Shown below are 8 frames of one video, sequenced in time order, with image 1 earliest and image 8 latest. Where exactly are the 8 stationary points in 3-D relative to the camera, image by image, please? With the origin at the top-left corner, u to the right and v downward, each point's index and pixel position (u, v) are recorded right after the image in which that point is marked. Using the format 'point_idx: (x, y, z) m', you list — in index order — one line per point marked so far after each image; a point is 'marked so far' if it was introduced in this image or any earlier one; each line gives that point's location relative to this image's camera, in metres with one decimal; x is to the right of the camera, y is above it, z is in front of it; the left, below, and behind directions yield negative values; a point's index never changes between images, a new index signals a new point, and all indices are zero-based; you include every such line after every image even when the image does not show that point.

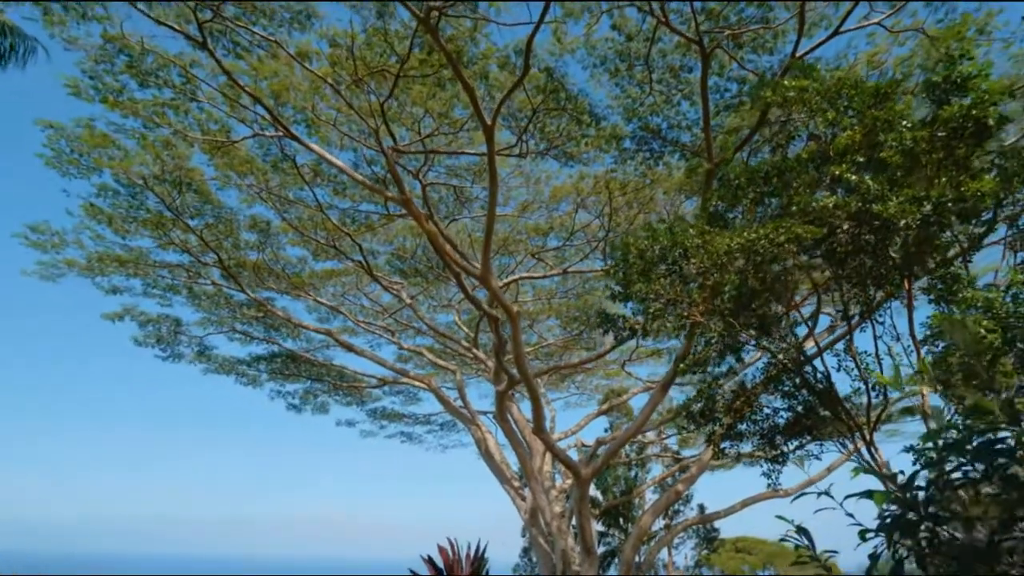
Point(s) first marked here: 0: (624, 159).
0: (+1.3, +1.4, +8.8) m
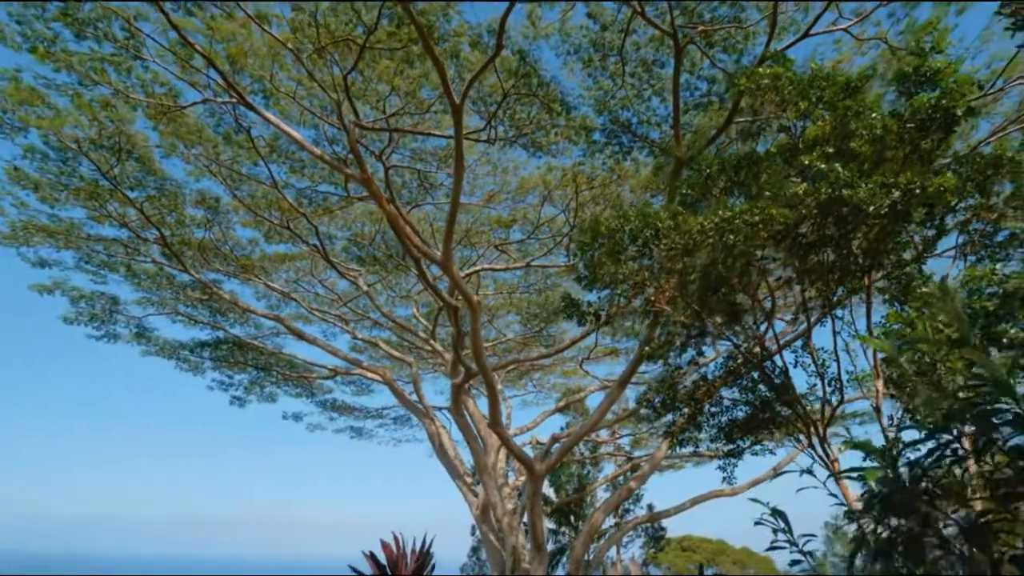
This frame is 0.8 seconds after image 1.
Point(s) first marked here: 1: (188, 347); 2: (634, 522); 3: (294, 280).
0: (+0.9, +1.5, +8.7) m
1: (-5.9, -1.1, +14.0) m
2: (+2.0, -4.0, +13.4) m
3: (-3.7, +0.1, +13.3) m
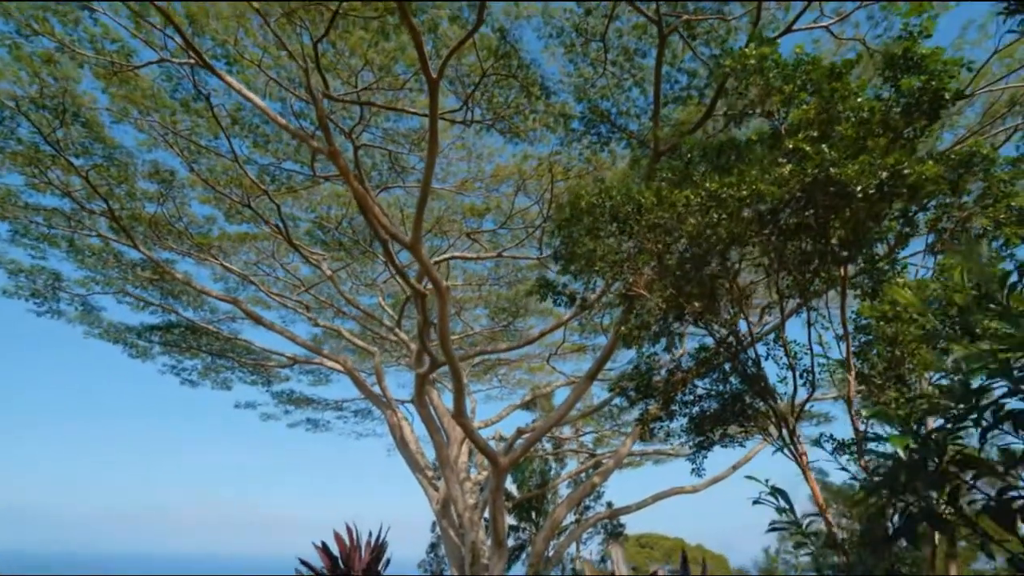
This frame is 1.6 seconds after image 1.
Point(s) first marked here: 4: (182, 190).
0: (+0.6, +1.6, +8.5) m
1: (-6.5, -0.8, +13.5) m
2: (+1.4, -3.9, +13.3) m
3: (-4.2, +0.4, +12.9) m
4: (-4.7, +1.4, +11.2) m
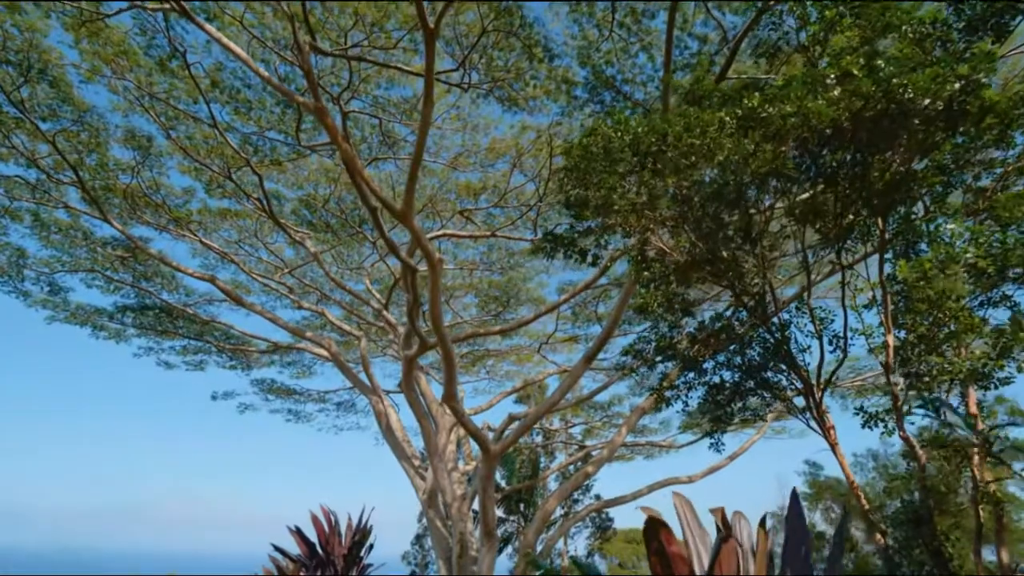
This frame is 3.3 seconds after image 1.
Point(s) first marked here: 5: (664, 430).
0: (+0.6, +1.8, +8.1) m
1: (-6.6, -0.4, +13.0) m
2: (+1.2, -3.7, +12.9) m
3: (-4.4, +0.7, +12.4) m
4: (-4.8, +1.7, +10.7) m
5: (+2.9, -2.7, +14.9) m
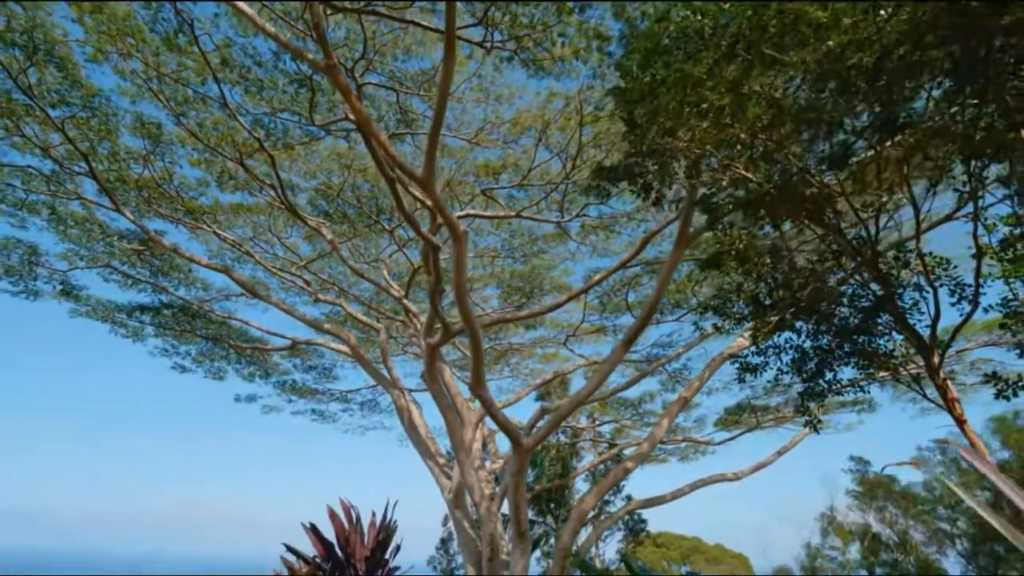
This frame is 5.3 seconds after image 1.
0: (+0.9, +2.0, +7.5) m
1: (-6.2, -0.4, +12.5) m
2: (+1.7, -3.5, +12.2) m
3: (-4.0, +0.8, +11.9) m
4: (-4.5, +1.8, +10.3) m
5: (+3.4, -2.5, +14.3) m
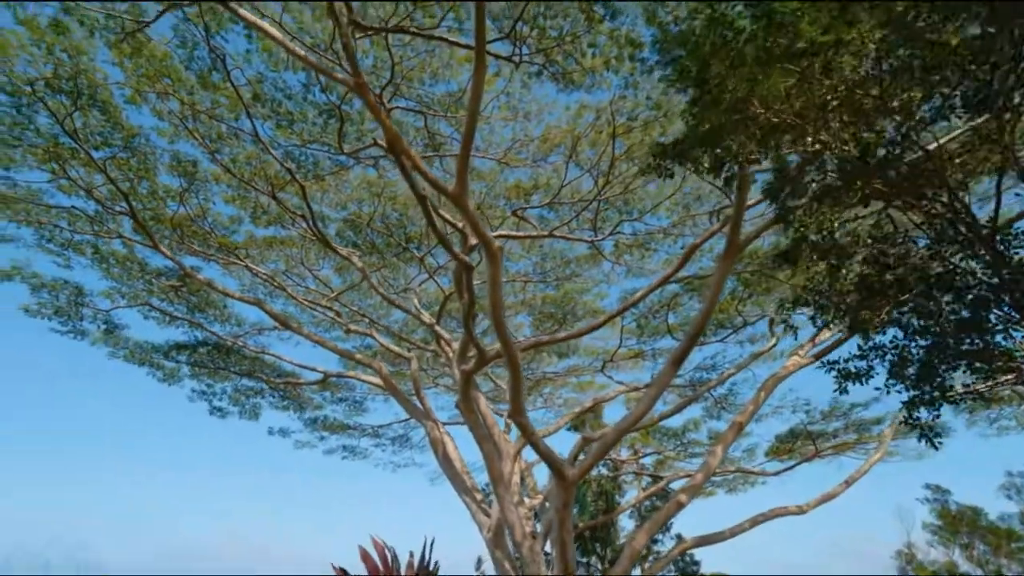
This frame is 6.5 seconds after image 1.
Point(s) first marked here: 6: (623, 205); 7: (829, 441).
0: (+1.1, +1.8, +7.2) m
1: (-5.6, -1.0, +12.5) m
2: (+2.3, -3.9, +11.6) m
3: (-3.4, +0.3, +11.8) m
4: (-4.0, +1.3, +10.2) m
5: (+4.1, -2.9, +13.6) m
6: (+1.2, +1.0, +9.1) m
7: (+5.2, -2.5, +13.0) m
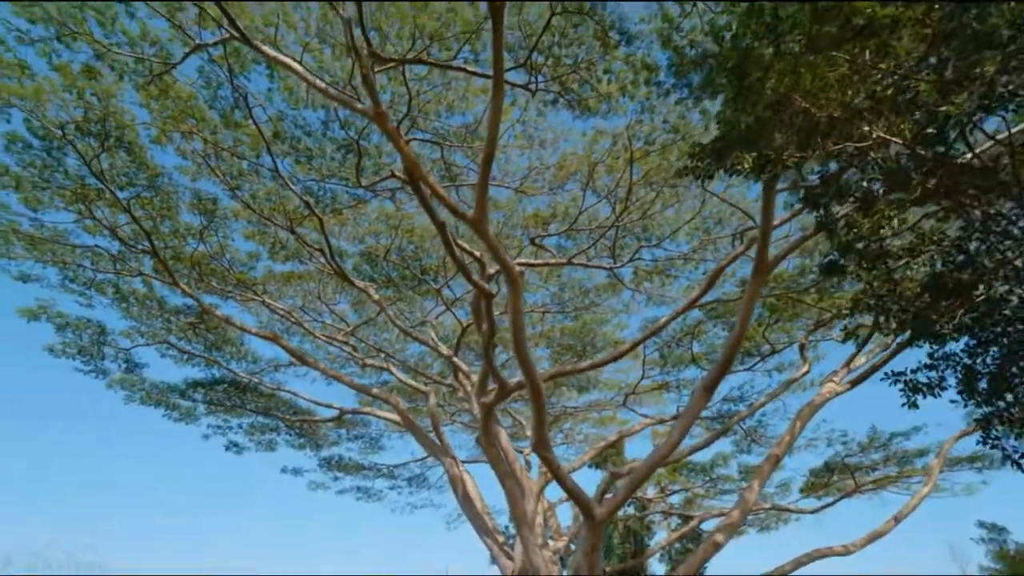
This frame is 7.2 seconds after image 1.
0: (+1.2, +1.6, +7.0) m
1: (-5.2, -1.6, +12.4) m
2: (+2.7, -4.3, +11.1) m
3: (-3.1, -0.3, +11.8) m
4: (-3.8, +0.9, +10.2) m
5: (+4.5, -3.5, +13.0) m
6: (+1.5, +0.6, +8.9) m
7: (+5.6, -3.0, +12.4) m
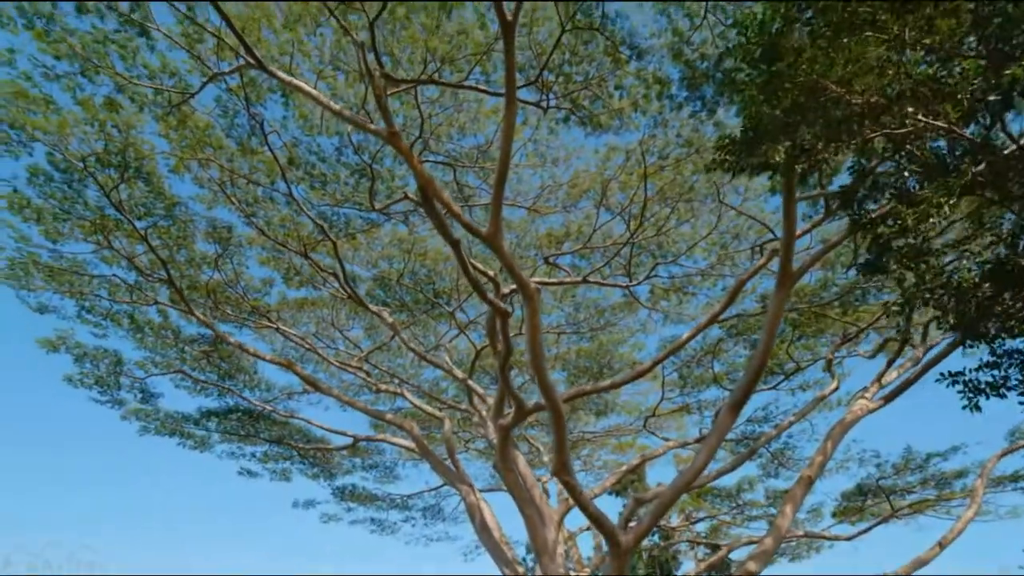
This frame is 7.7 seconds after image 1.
0: (+1.3, +1.4, +6.8) m
1: (-4.9, -2.1, +12.4) m
2: (+3.0, -4.6, +10.7) m
3: (-2.8, -0.7, +11.7) m
4: (-3.6, +0.5, +10.2) m
5: (+4.9, -3.8, +12.6) m
6: (+1.6, +0.4, +8.7) m
7: (+5.9, -3.3, +12.0) m
